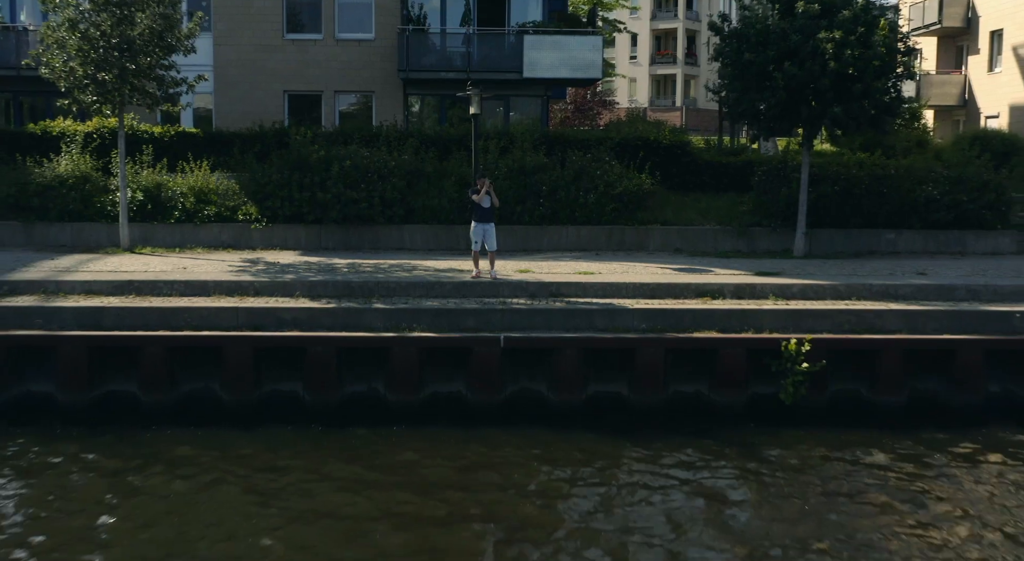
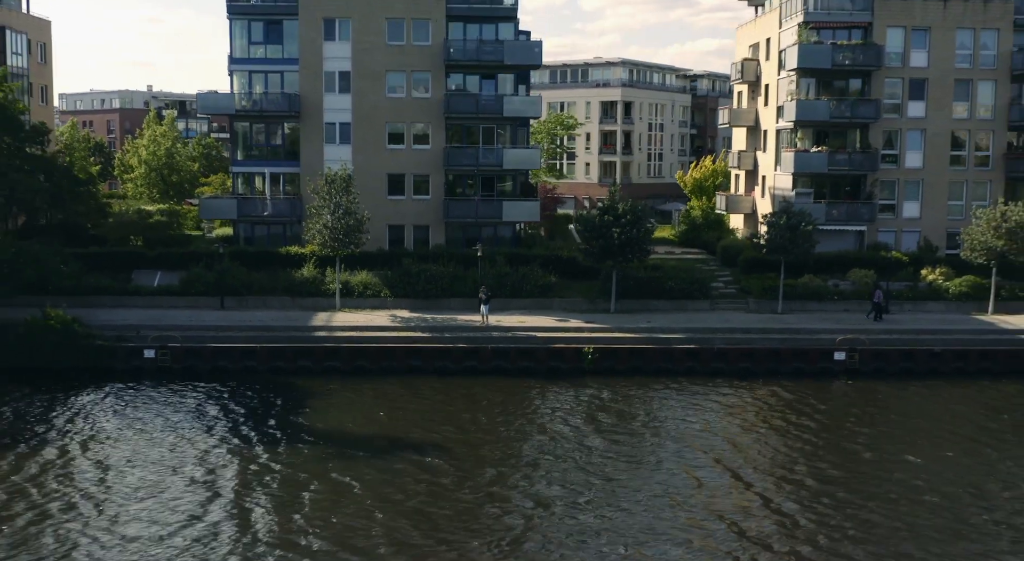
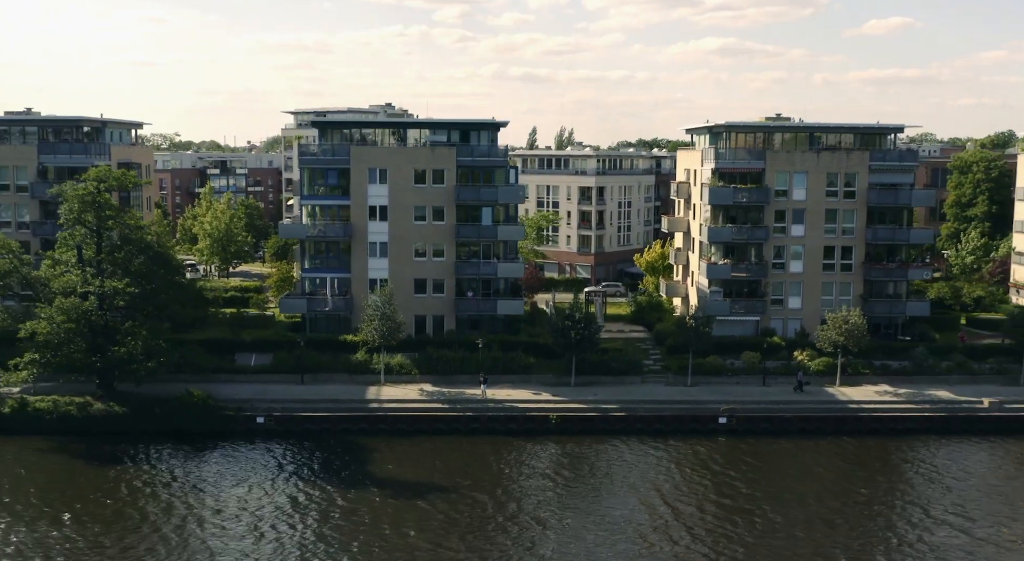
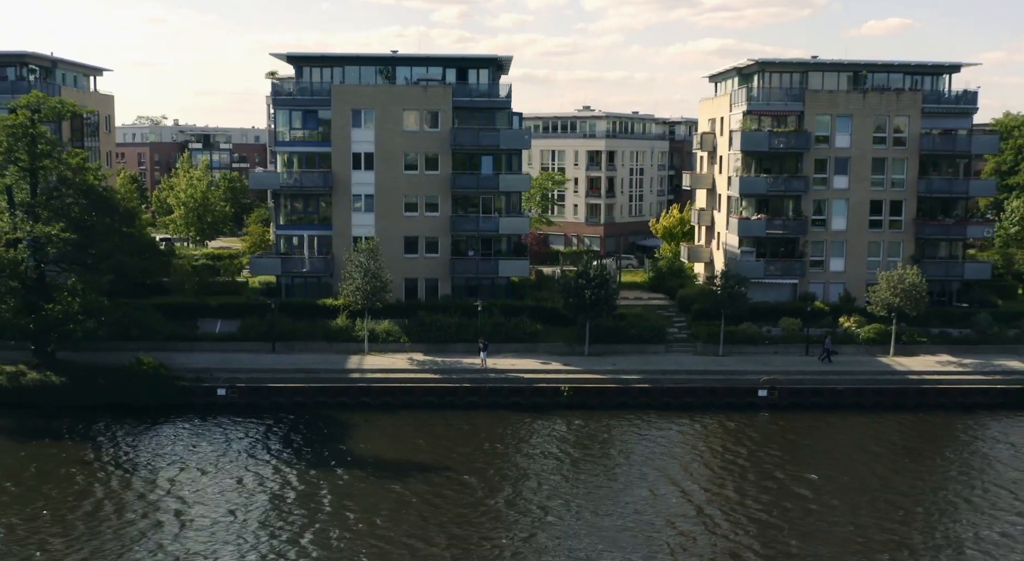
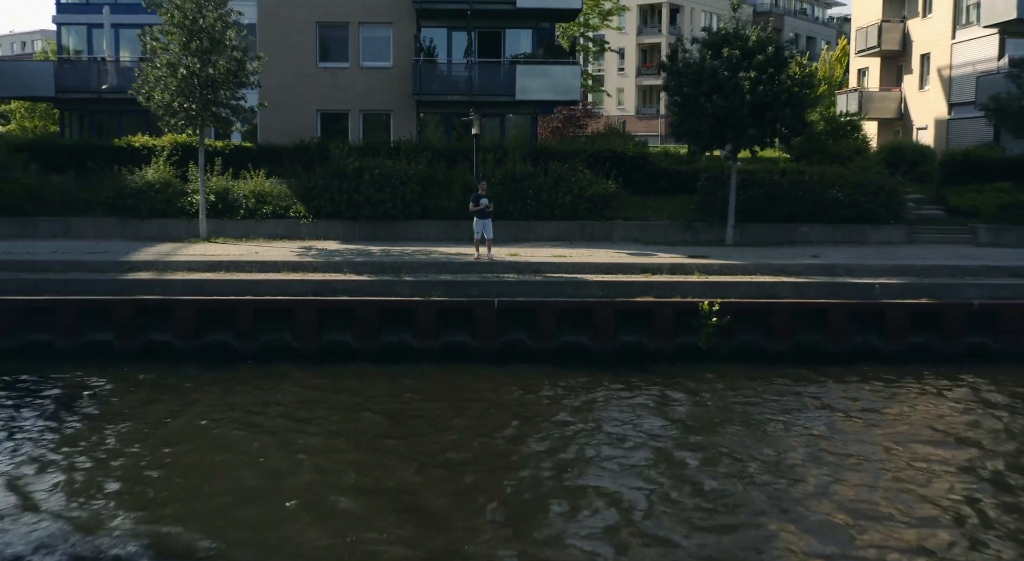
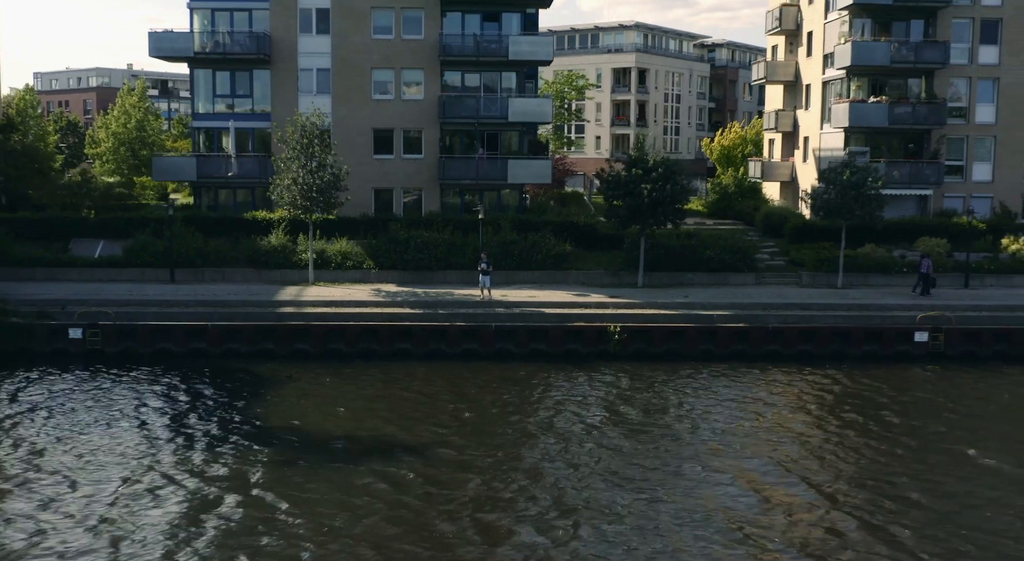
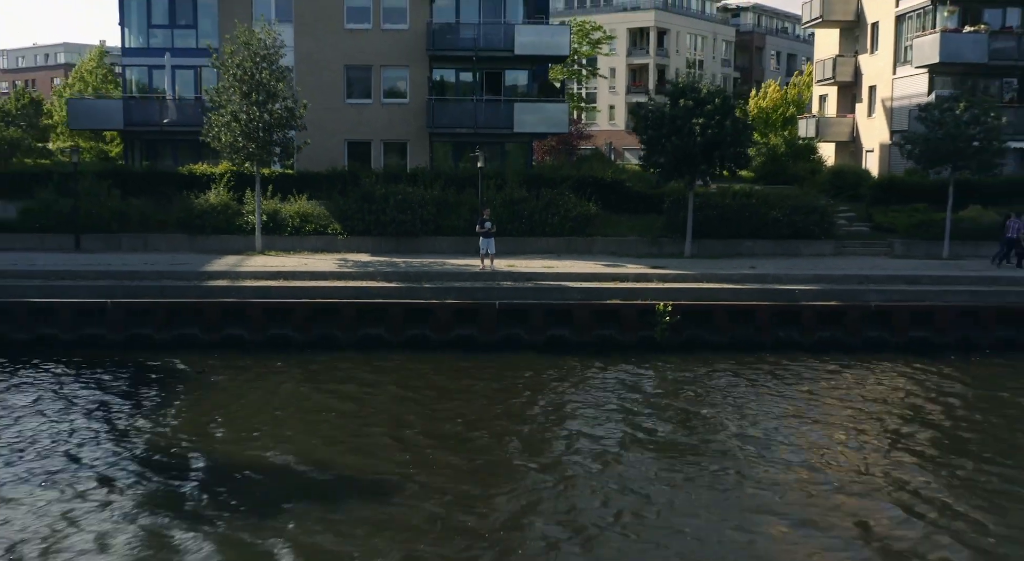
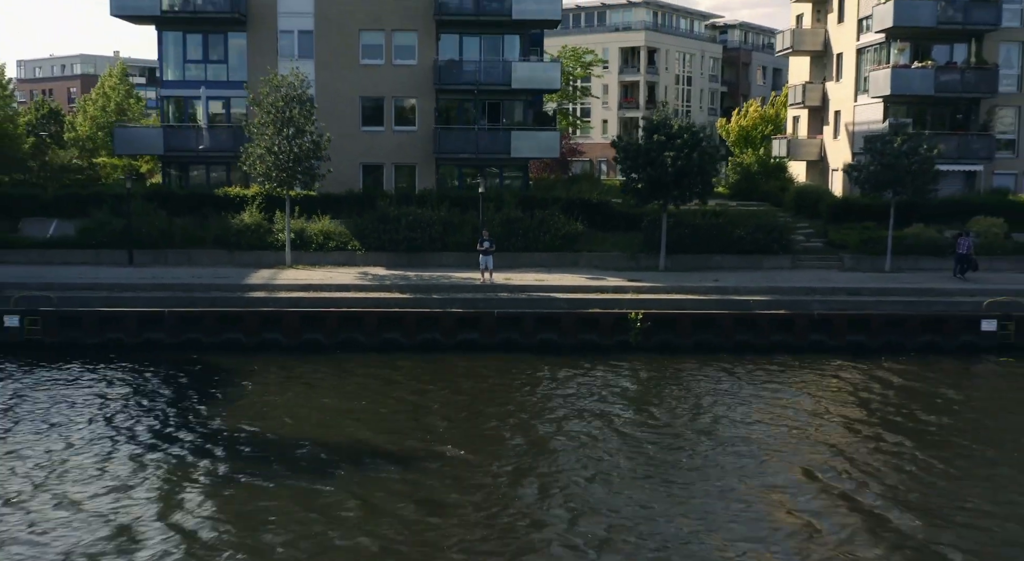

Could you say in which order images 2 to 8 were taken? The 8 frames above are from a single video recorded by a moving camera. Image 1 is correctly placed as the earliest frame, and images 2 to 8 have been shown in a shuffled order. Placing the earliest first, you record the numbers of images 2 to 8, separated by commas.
5, 7, 8, 6, 2, 4, 3
